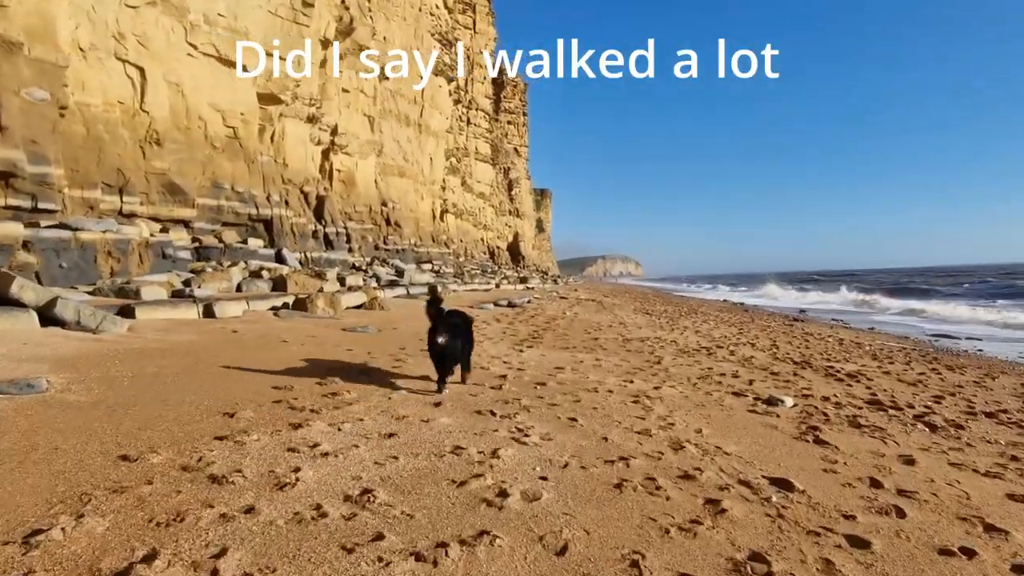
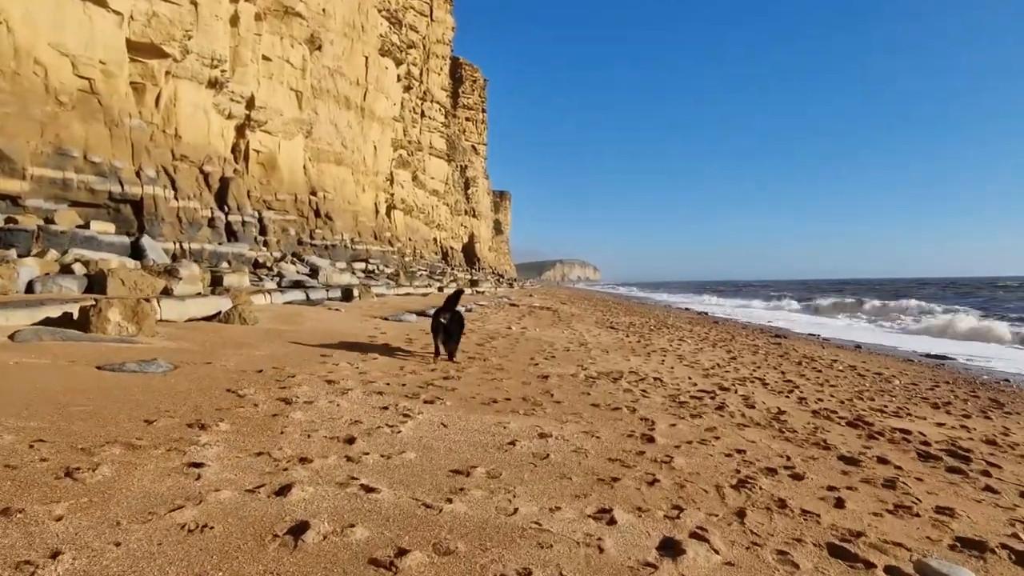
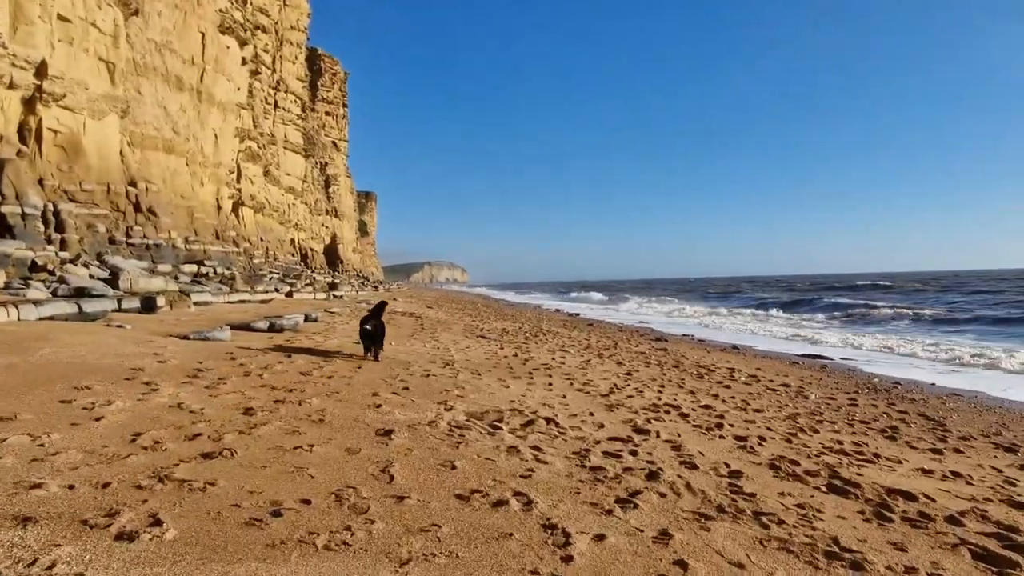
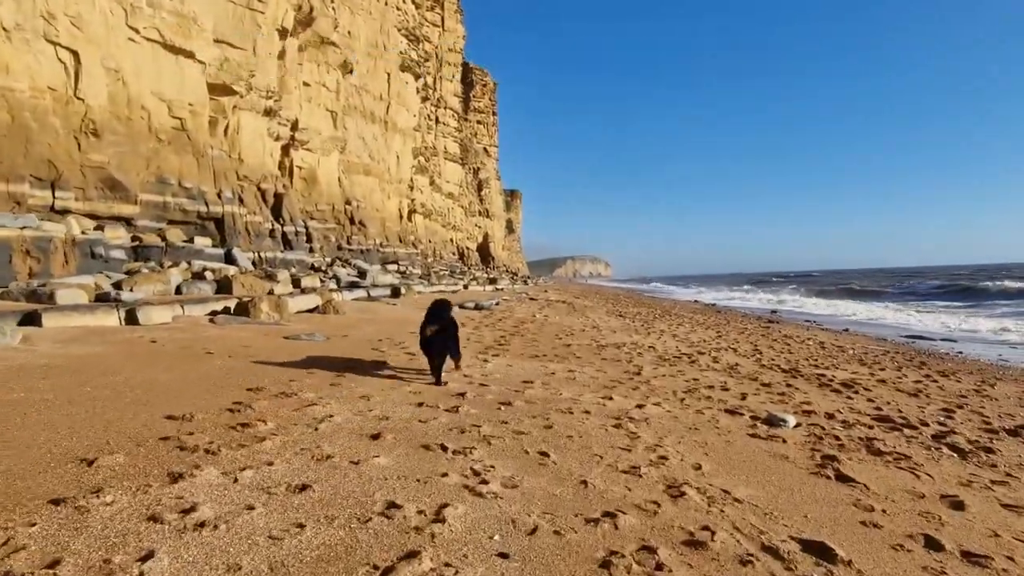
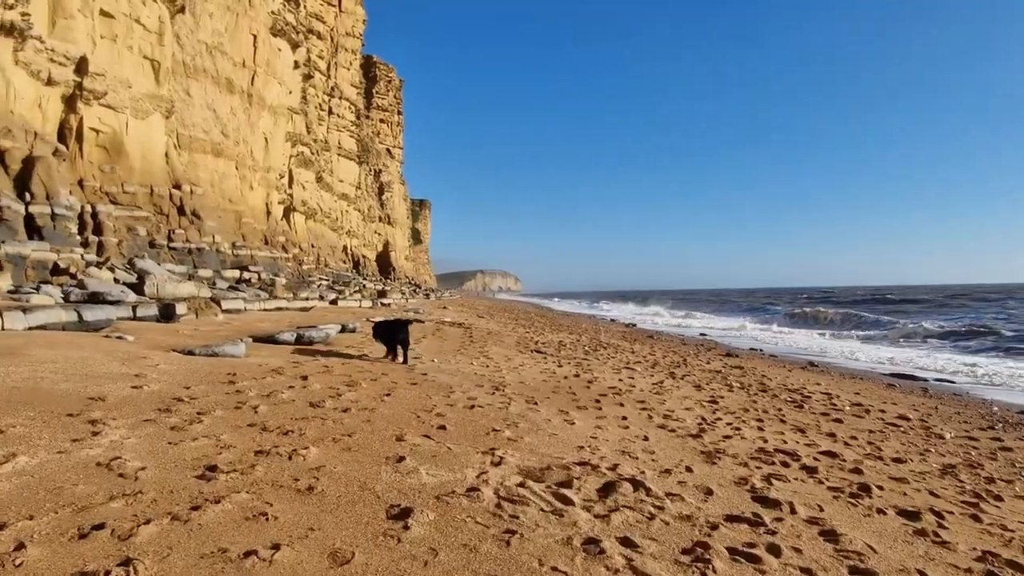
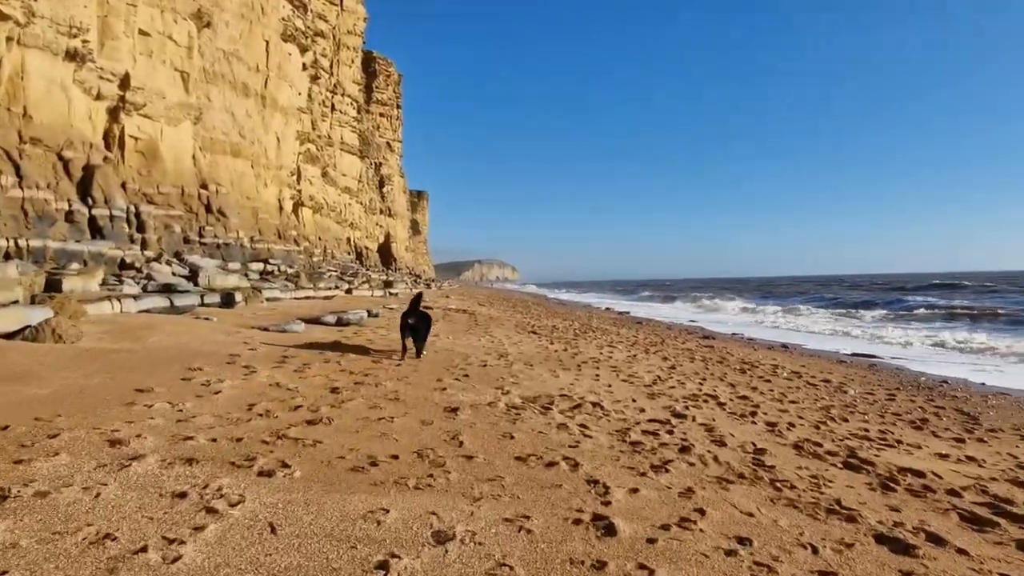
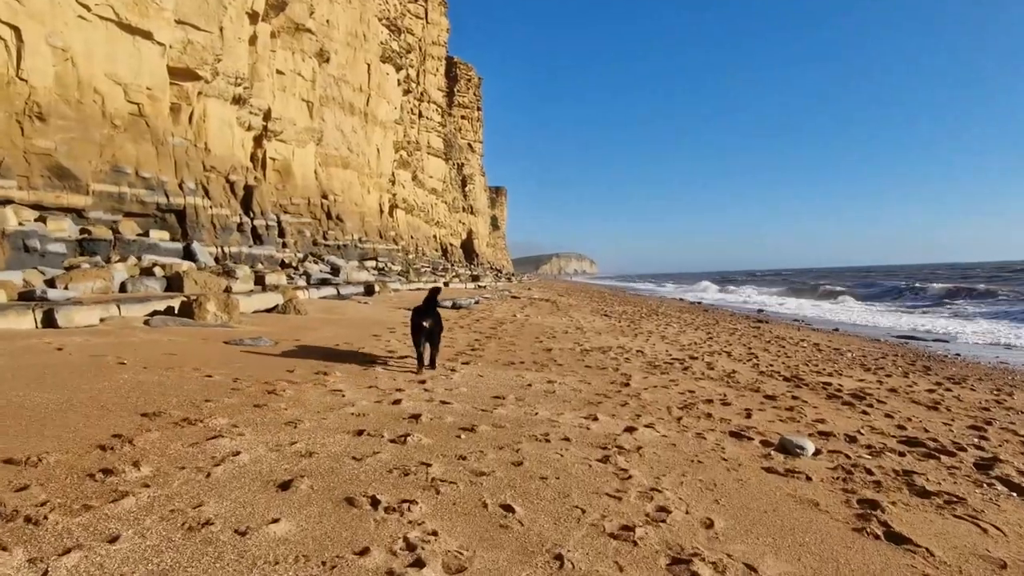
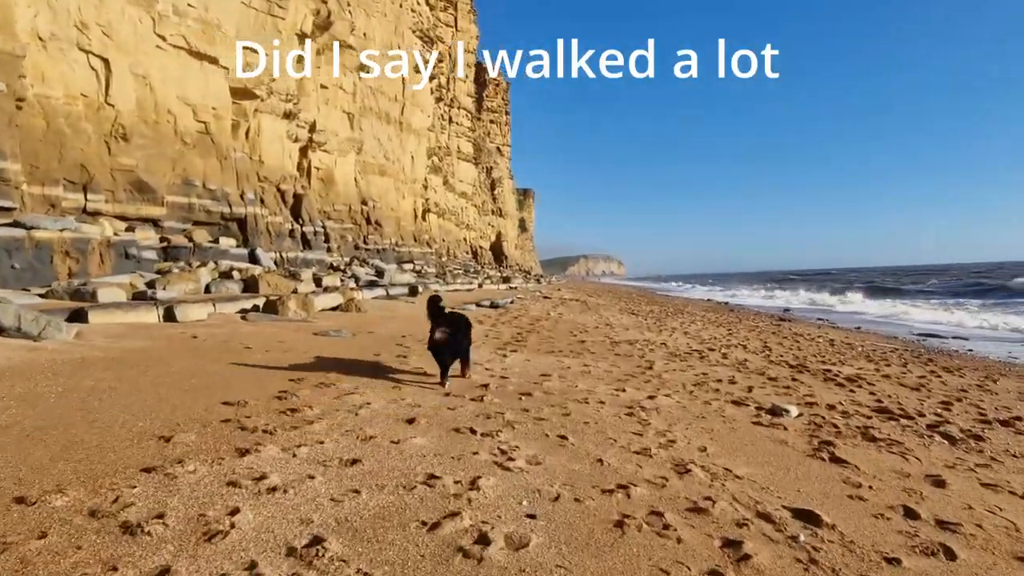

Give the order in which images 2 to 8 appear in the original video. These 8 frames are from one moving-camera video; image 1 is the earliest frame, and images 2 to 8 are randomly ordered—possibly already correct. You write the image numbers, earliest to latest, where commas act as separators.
8, 4, 7, 2, 6, 3, 5
